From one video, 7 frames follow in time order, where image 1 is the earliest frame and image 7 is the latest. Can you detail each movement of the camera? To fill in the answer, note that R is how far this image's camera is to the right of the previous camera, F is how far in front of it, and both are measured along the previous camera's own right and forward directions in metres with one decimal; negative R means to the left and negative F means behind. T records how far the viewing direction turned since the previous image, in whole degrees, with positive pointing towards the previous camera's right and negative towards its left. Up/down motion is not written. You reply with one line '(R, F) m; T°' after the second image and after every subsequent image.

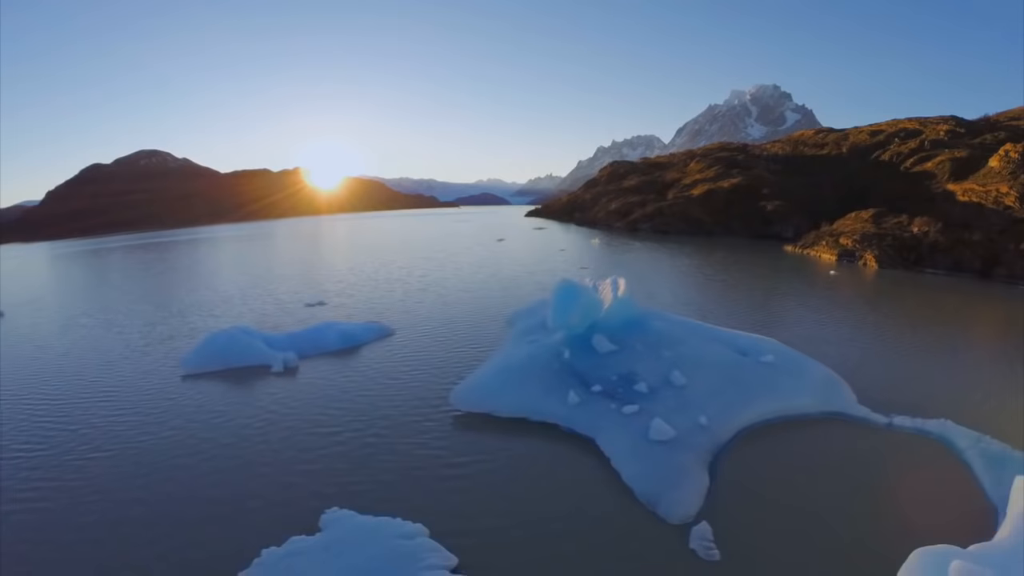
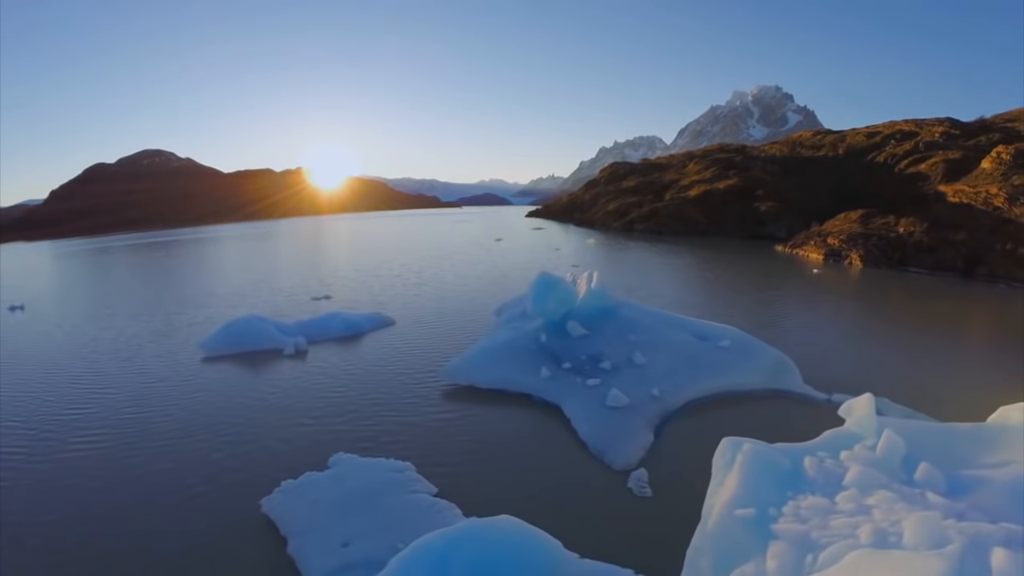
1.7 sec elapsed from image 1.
(+0.5, -1.7) m; 0°
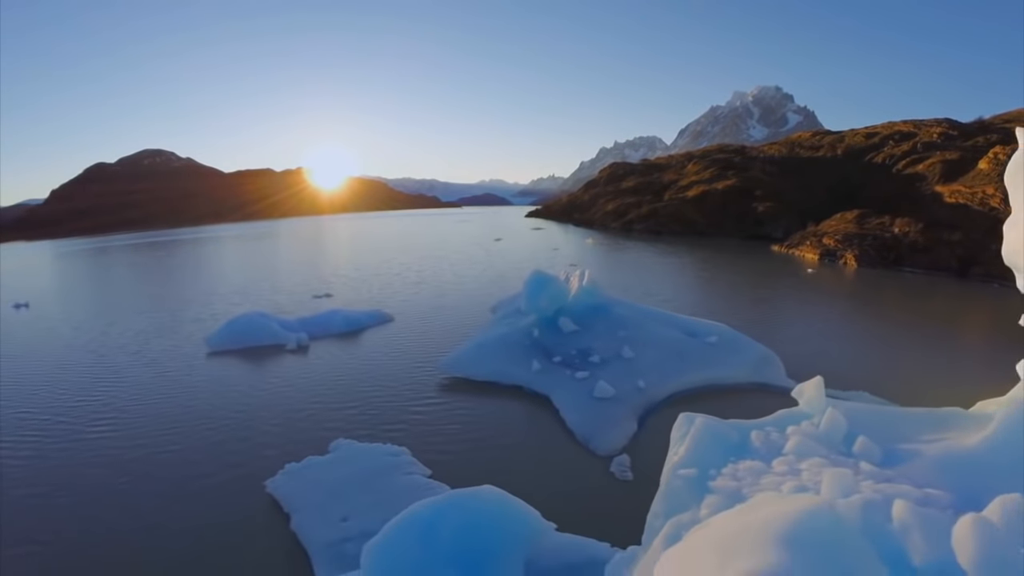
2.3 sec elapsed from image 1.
(+0.2, -0.6) m; 0°
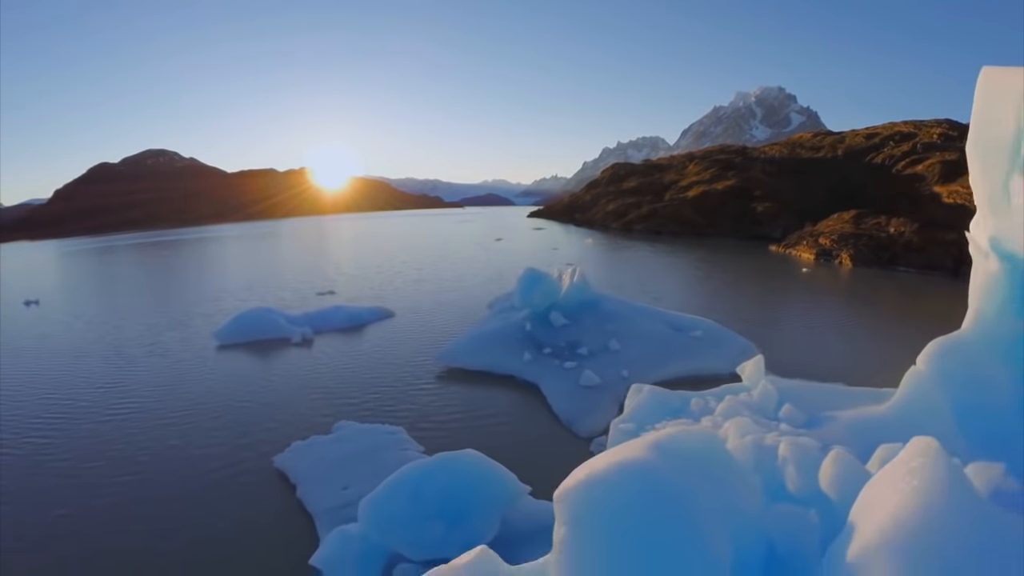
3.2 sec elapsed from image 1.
(+0.3, -0.8) m; 0°
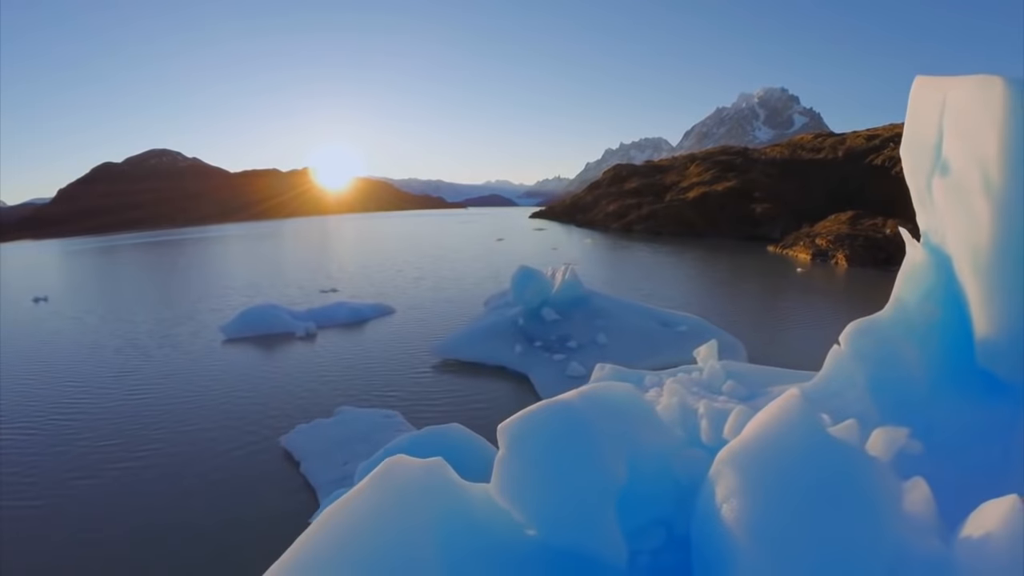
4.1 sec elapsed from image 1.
(+0.3, -0.8) m; 0°
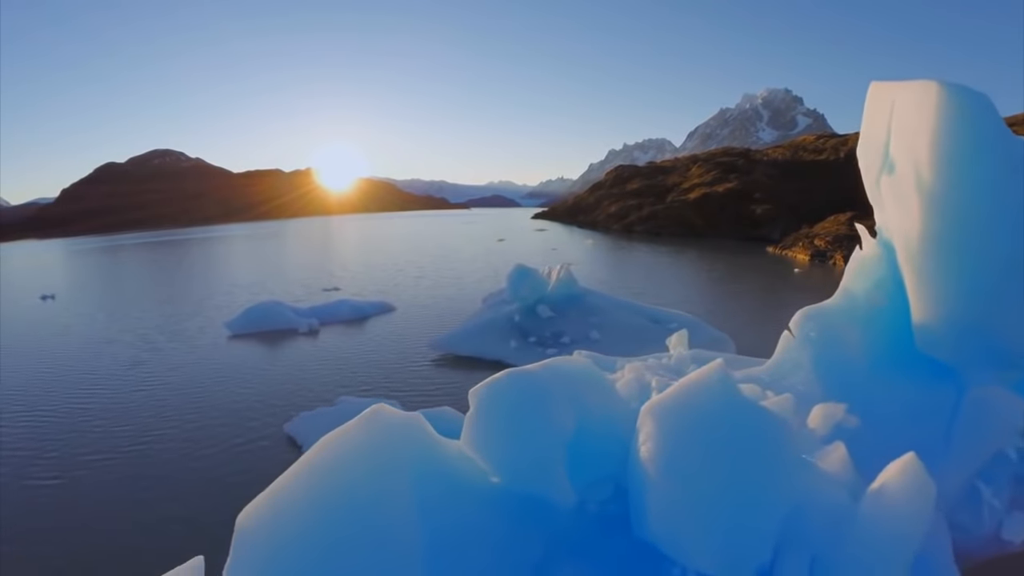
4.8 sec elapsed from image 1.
(+0.2, -0.6) m; 0°
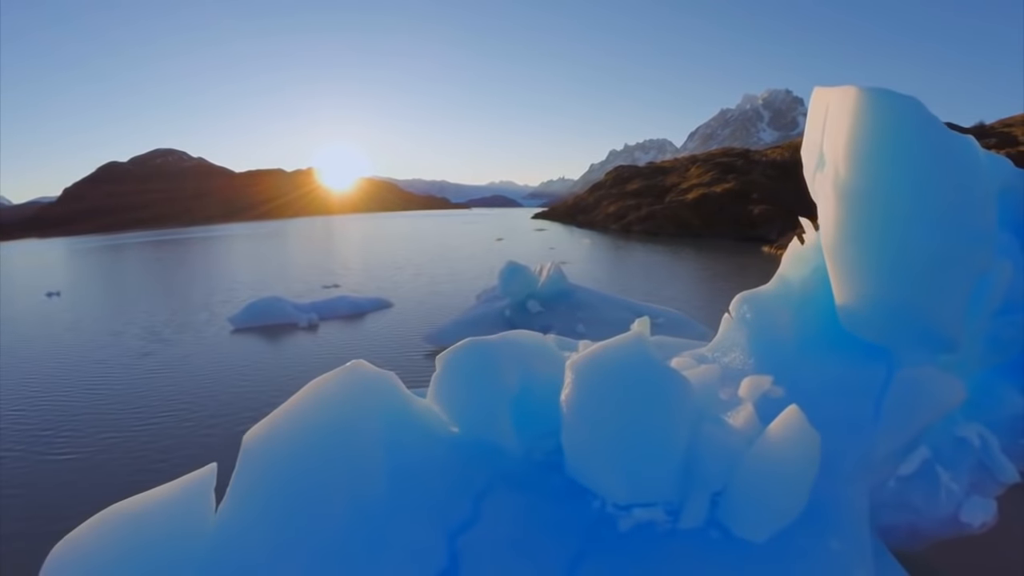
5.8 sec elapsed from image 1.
(+0.3, -0.8) m; 0°
